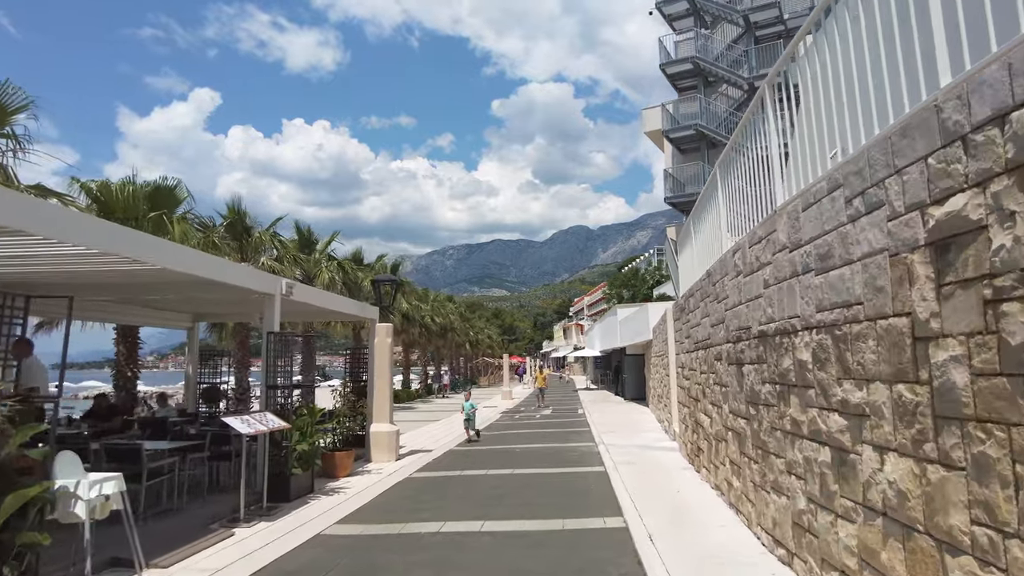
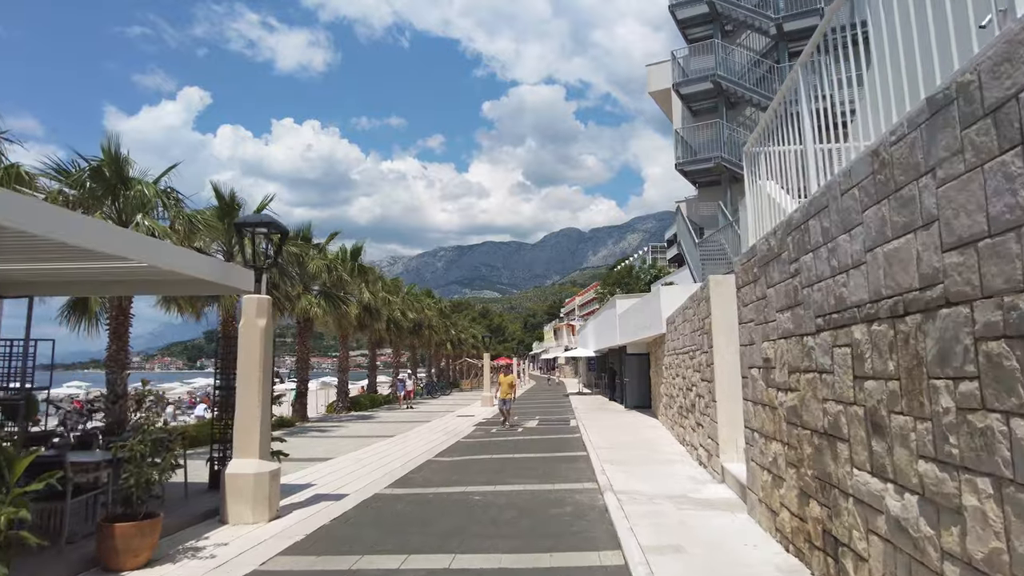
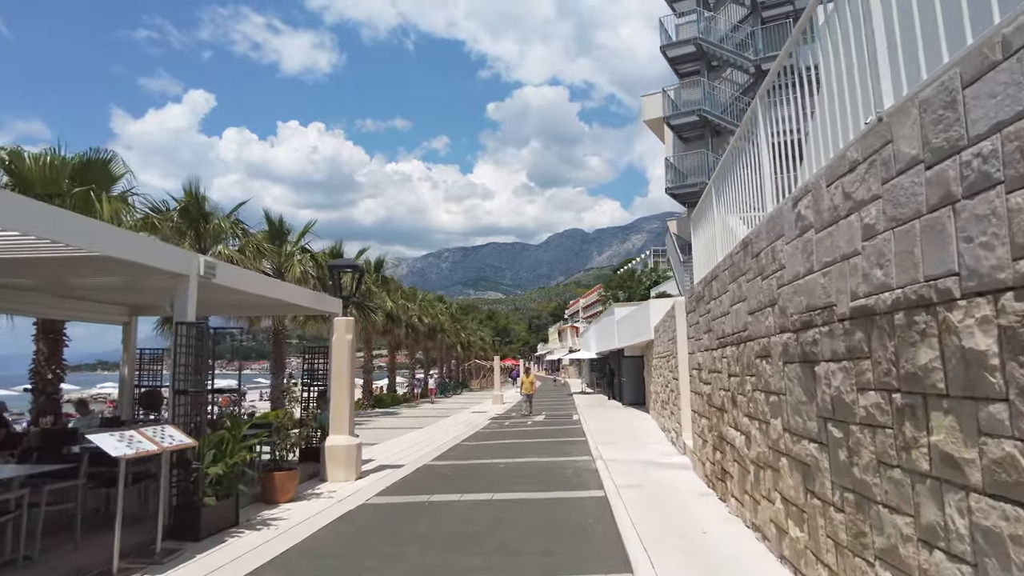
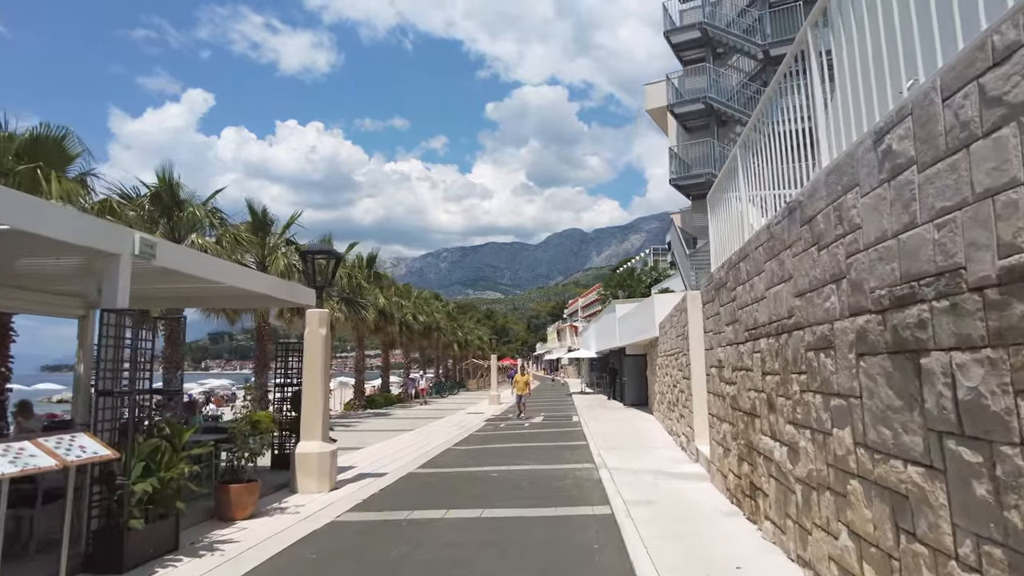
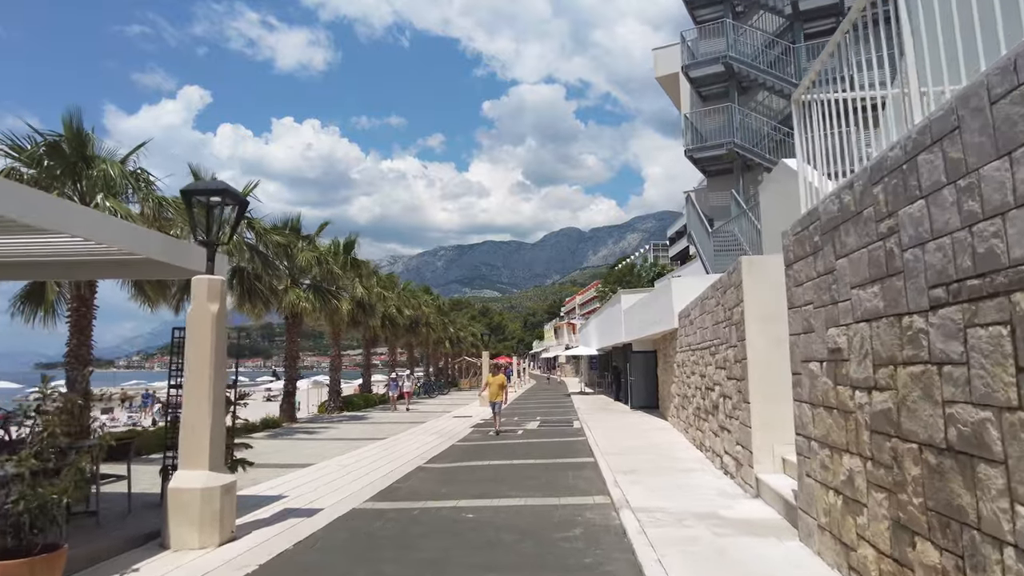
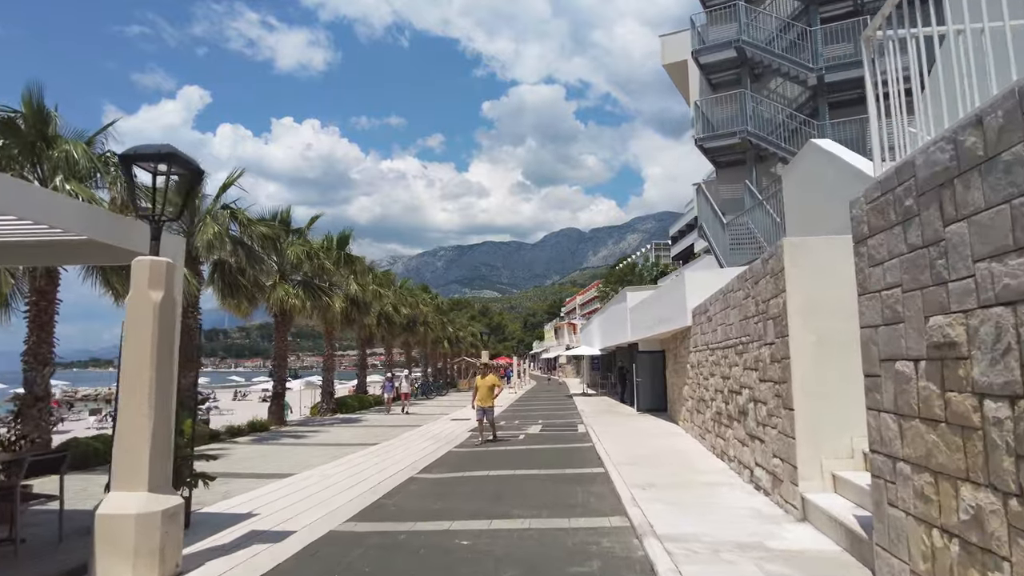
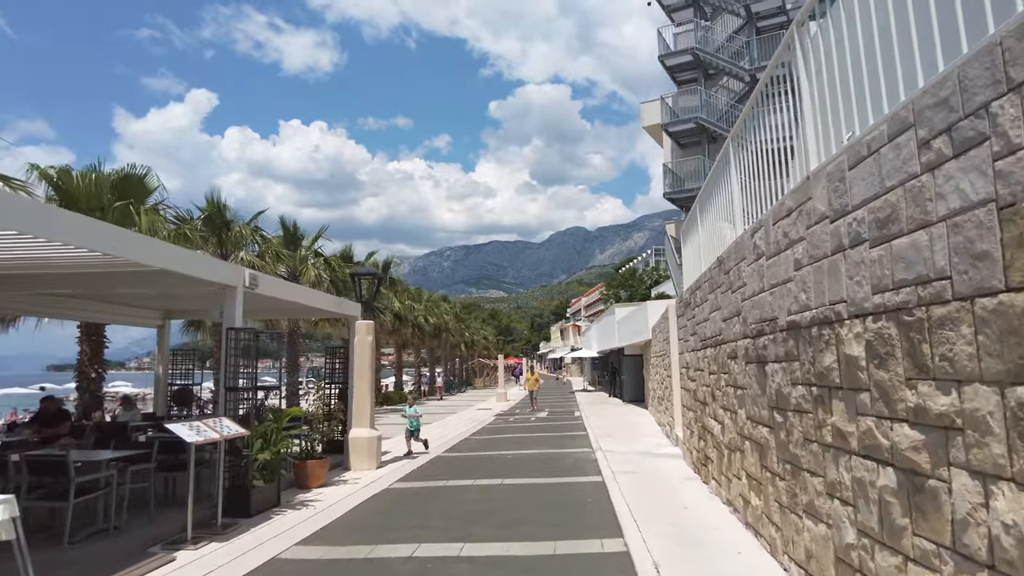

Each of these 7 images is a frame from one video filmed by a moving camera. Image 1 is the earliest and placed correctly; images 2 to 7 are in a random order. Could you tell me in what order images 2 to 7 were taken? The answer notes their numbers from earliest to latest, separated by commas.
7, 3, 4, 2, 5, 6
